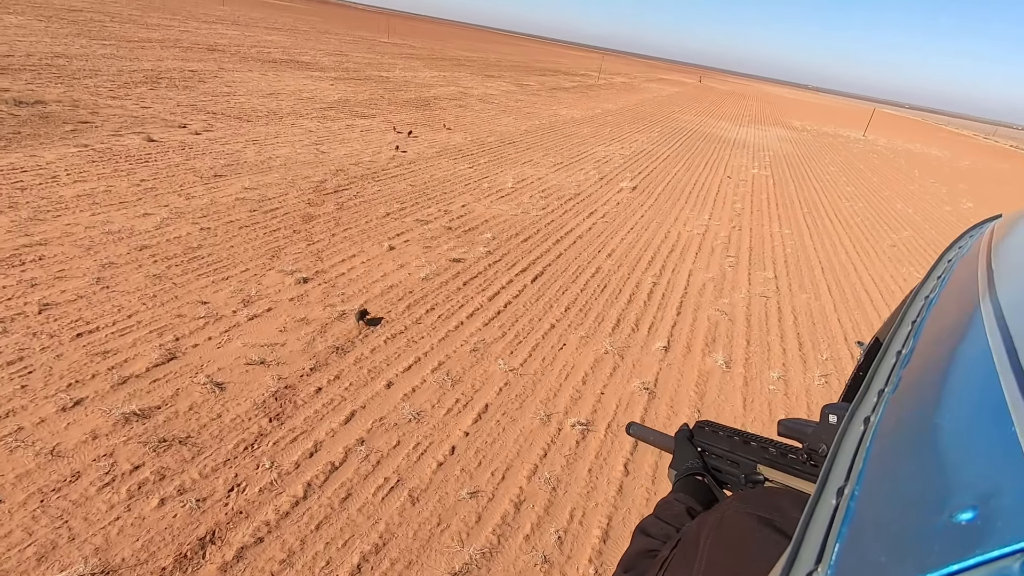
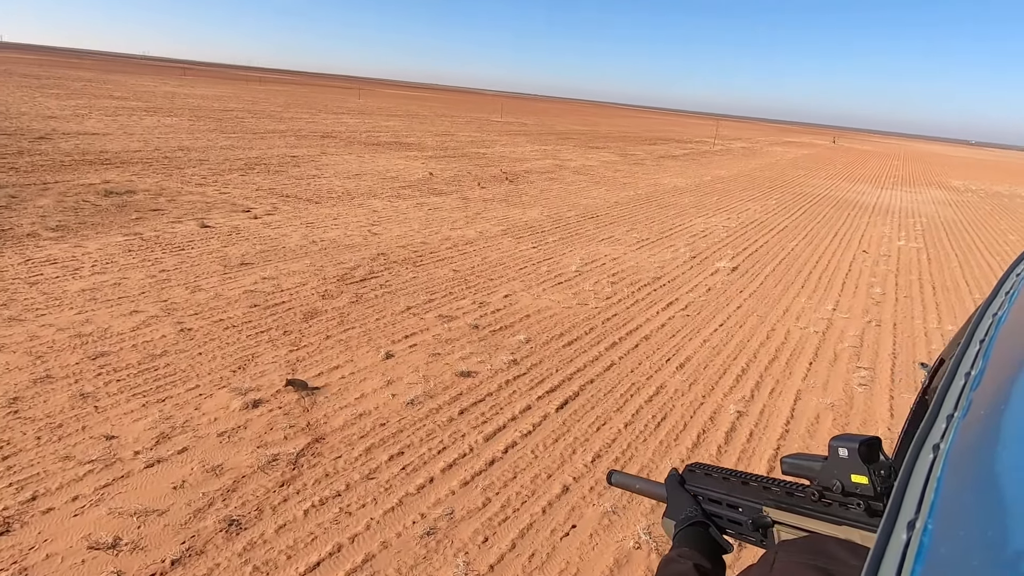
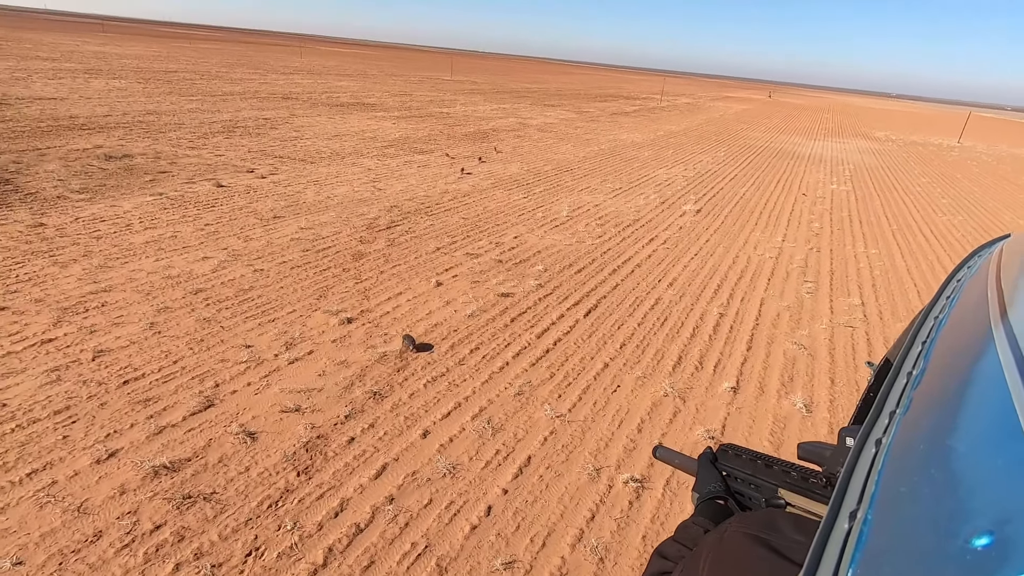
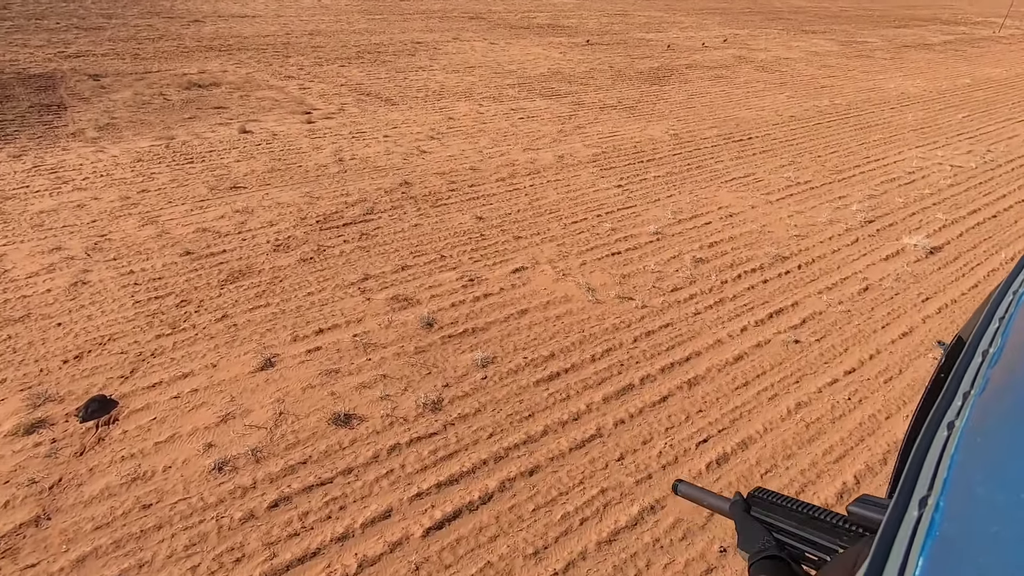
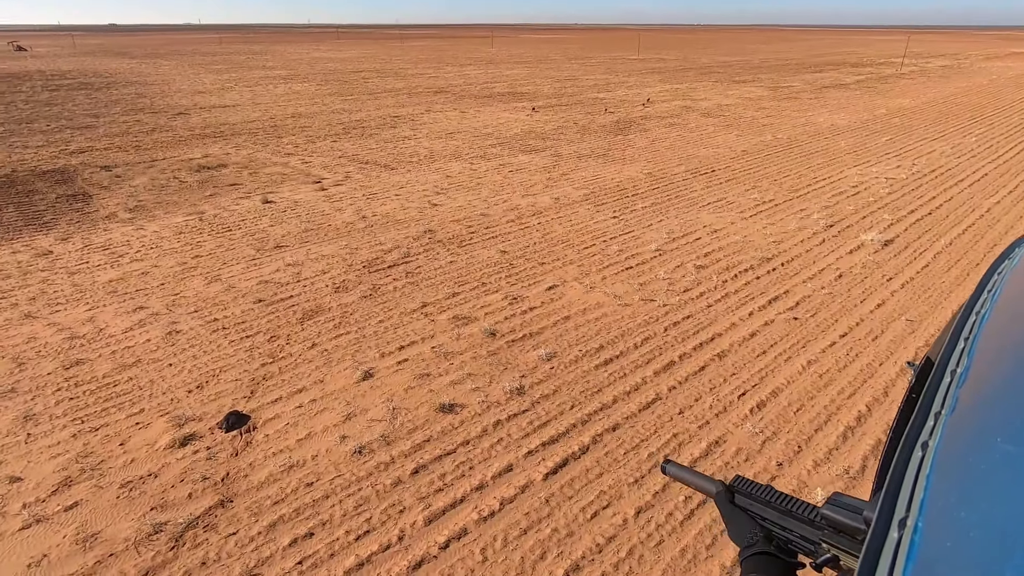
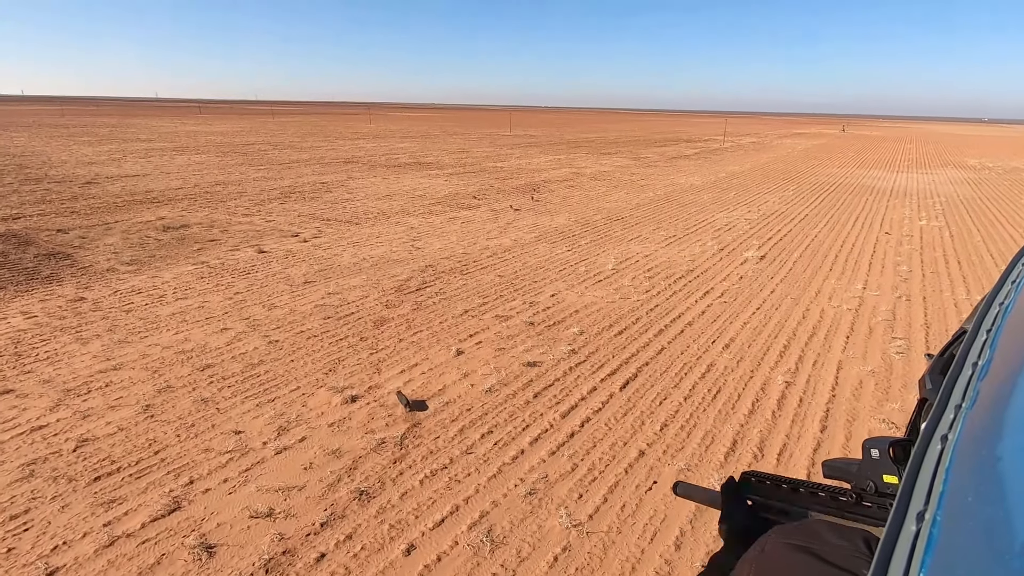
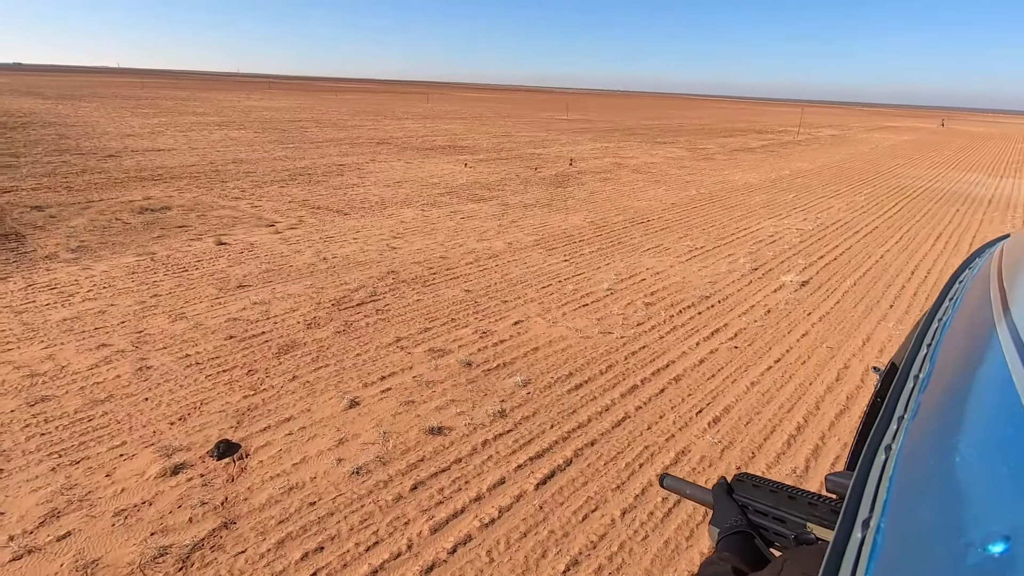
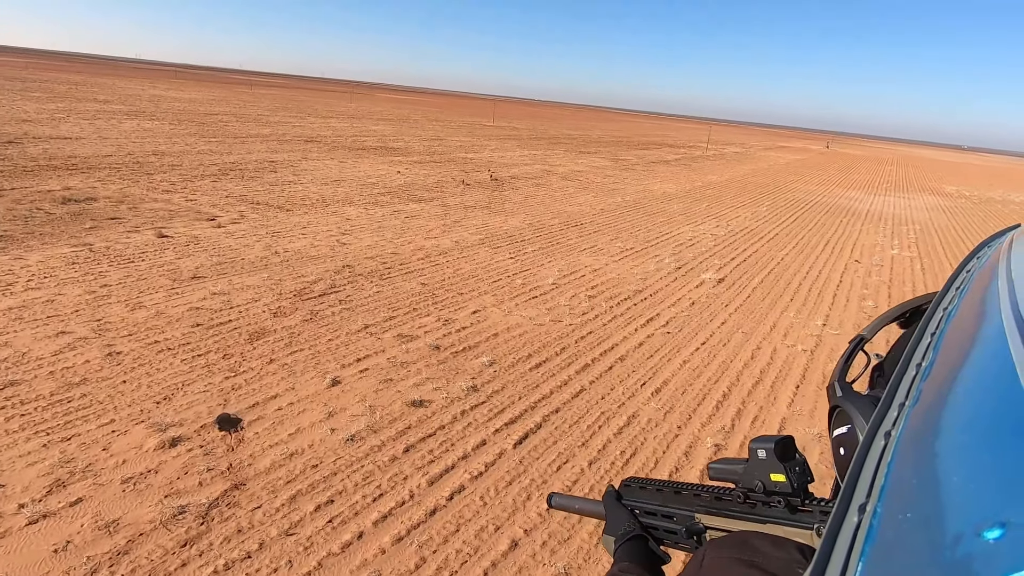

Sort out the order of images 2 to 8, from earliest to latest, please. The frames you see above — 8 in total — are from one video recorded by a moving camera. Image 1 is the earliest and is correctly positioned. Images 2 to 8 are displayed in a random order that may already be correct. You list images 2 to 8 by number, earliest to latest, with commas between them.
3, 6, 2, 8, 7, 5, 4
